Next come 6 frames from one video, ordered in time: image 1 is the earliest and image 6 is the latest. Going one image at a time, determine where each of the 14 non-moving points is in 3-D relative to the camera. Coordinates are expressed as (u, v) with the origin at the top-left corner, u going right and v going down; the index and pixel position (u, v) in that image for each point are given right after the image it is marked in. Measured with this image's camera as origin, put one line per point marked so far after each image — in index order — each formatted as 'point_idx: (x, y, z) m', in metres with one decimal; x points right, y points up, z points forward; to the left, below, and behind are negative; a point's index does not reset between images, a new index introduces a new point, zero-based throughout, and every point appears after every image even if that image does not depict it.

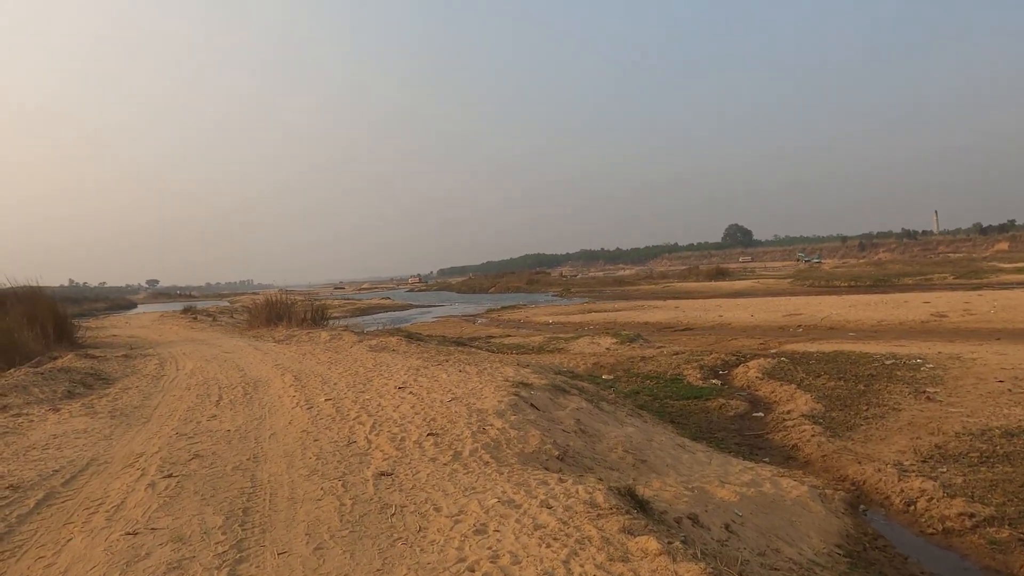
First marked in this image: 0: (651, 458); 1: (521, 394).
0: (+1.6, -1.9, +8.0) m
1: (+0.1, -1.3, +8.9) m
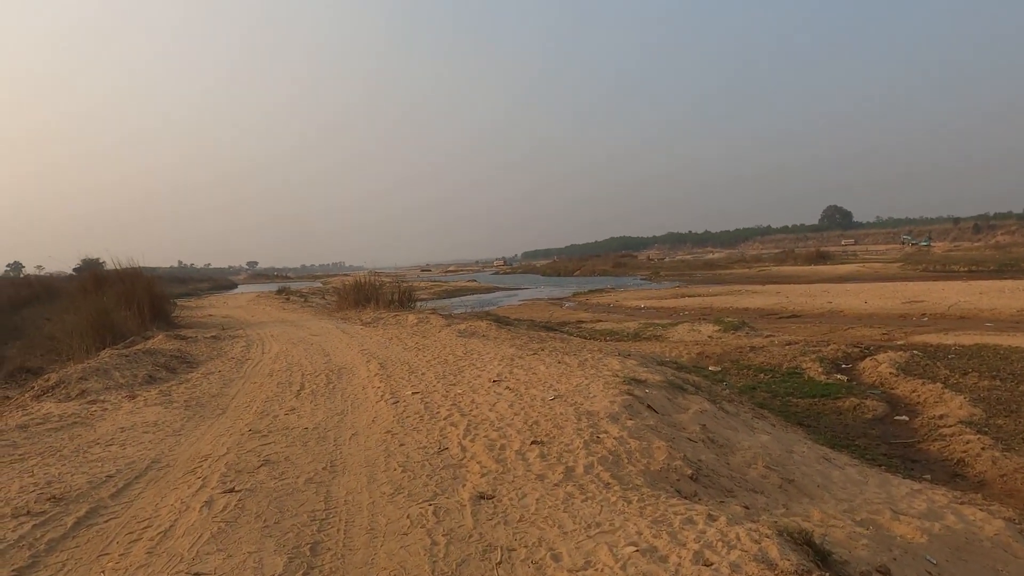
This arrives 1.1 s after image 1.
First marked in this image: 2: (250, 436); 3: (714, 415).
0: (+2.7, -1.8, +6.6) m
1: (+1.3, -1.1, +7.7) m
2: (-2.3, -1.3, +6.3) m
3: (+2.2, -1.4, +7.8) m
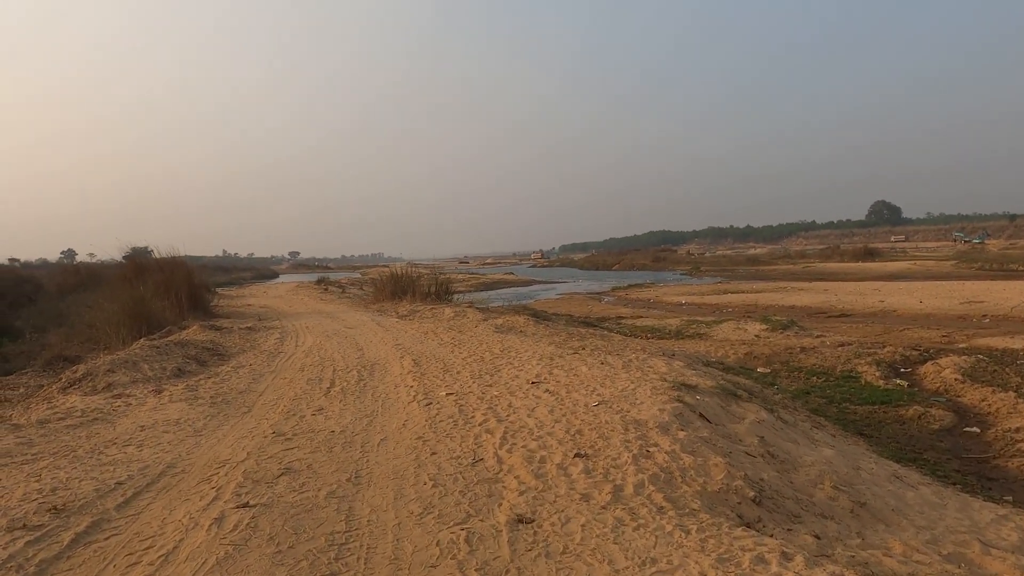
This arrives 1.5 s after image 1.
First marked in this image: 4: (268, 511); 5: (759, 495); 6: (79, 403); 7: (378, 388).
0: (+3.0, -1.8, +5.9) m
1: (+1.8, -1.1, +7.1) m
2: (-2.0, -1.3, +5.9) m
3: (+2.7, -1.4, +7.2) m
4: (-1.4, -1.3, +4.1) m
5: (+1.8, -1.5, +5.1) m
6: (-4.6, -1.2, +7.4) m
7: (-1.6, -1.2, +8.3) m
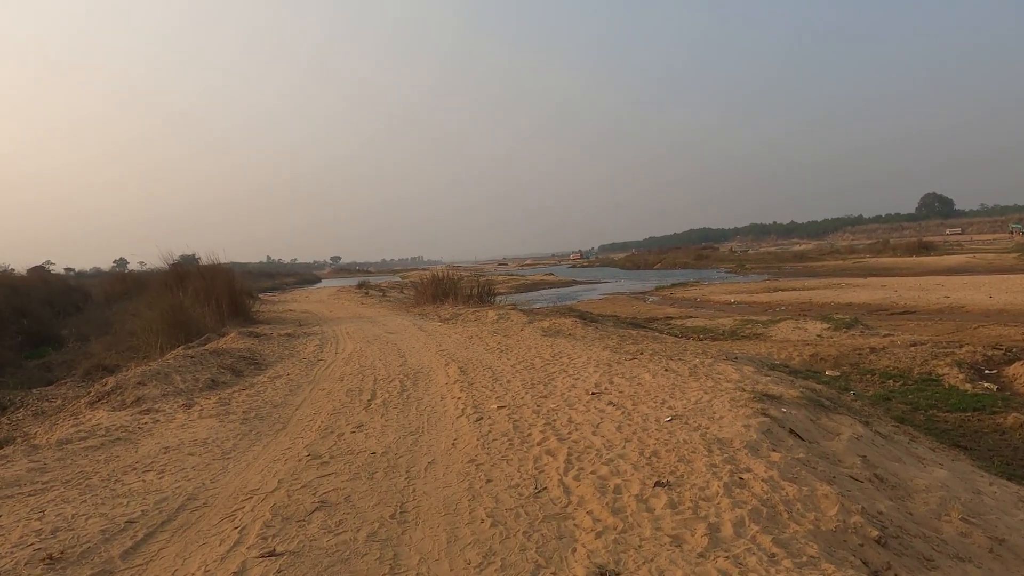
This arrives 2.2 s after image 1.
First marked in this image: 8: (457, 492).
0: (+3.5, -1.7, +5.0) m
1: (+2.3, -1.1, +6.2) m
2: (-1.5, -1.3, +5.3) m
3: (+3.2, -1.4, +6.3) m
4: (-1.0, -1.3, +3.4) m
5: (+2.2, -1.5, +4.2) m
6: (-4.0, -1.3, +6.9) m
7: (-1.0, -1.2, +7.6) m
8: (-0.4, -1.3, +4.6) m
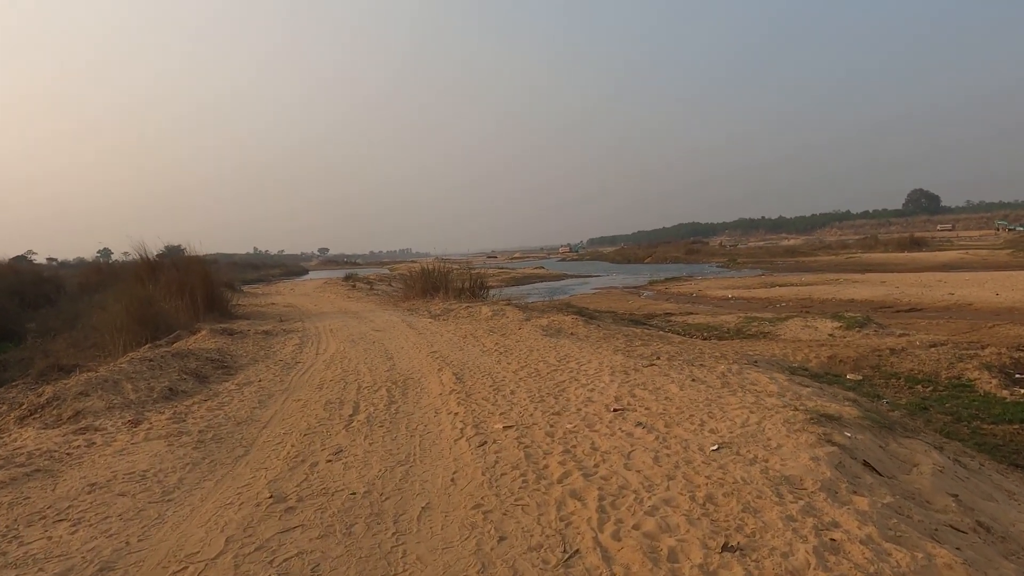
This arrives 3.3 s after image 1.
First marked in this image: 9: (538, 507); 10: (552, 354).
0: (+3.6, -1.7, +4.0) m
1: (+2.4, -1.1, +5.2) m
2: (-1.4, -1.3, +4.1) m
3: (+3.3, -1.4, +5.2) m
4: (-0.9, -1.3, +2.3) m
5: (+2.3, -1.5, +3.2) m
6: (-4.0, -1.3, +5.8) m
7: (-0.9, -1.2, +6.5) m
8: (-0.3, -1.3, +3.5) m
9: (+0.1, -1.3, +4.1) m
10: (+0.6, -0.9, +9.9) m
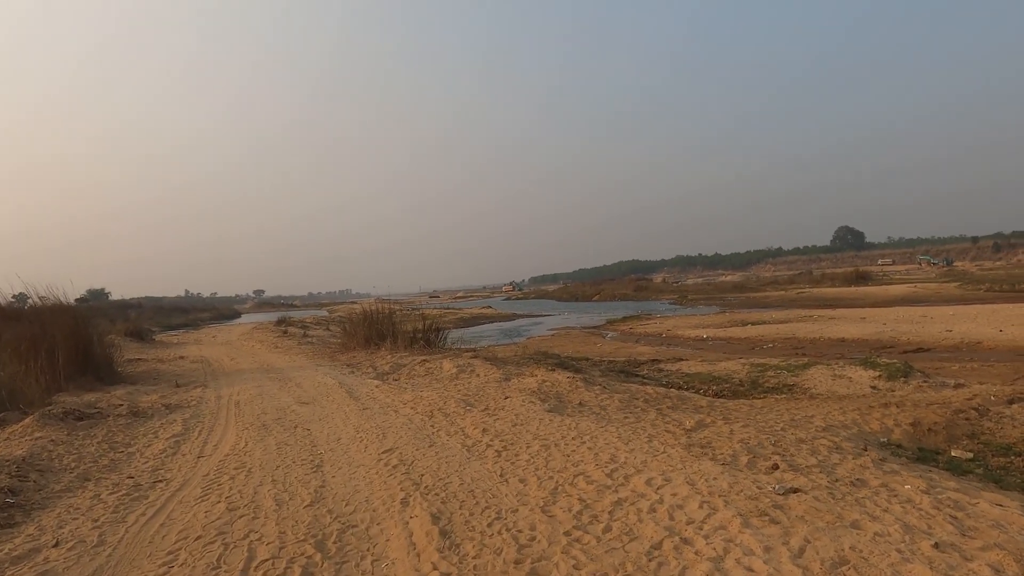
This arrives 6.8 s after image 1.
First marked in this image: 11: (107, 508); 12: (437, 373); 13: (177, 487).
0: (+4.2, -1.9, +0.3) m
1: (+2.8, -1.3, +1.5) m
2: (-0.9, -1.5, +0.1) m
3: (+3.7, -1.6, +1.6) m
4: (-0.2, -1.5, -1.7) m
5: (+3.0, -1.6, -0.5) m
6: (-3.5, -1.6, +1.5) m
7: (-0.5, -1.5, +2.5) m
8: (+0.4, -1.5, -0.4) m
9: (+0.7, -1.5, +0.2) m
10: (+0.6, -1.5, +6.1) m
11: (-3.0, -1.7, +5.3) m
12: (-1.4, -1.6, +13.3) m
13: (-2.8, -1.7, +5.9) m
